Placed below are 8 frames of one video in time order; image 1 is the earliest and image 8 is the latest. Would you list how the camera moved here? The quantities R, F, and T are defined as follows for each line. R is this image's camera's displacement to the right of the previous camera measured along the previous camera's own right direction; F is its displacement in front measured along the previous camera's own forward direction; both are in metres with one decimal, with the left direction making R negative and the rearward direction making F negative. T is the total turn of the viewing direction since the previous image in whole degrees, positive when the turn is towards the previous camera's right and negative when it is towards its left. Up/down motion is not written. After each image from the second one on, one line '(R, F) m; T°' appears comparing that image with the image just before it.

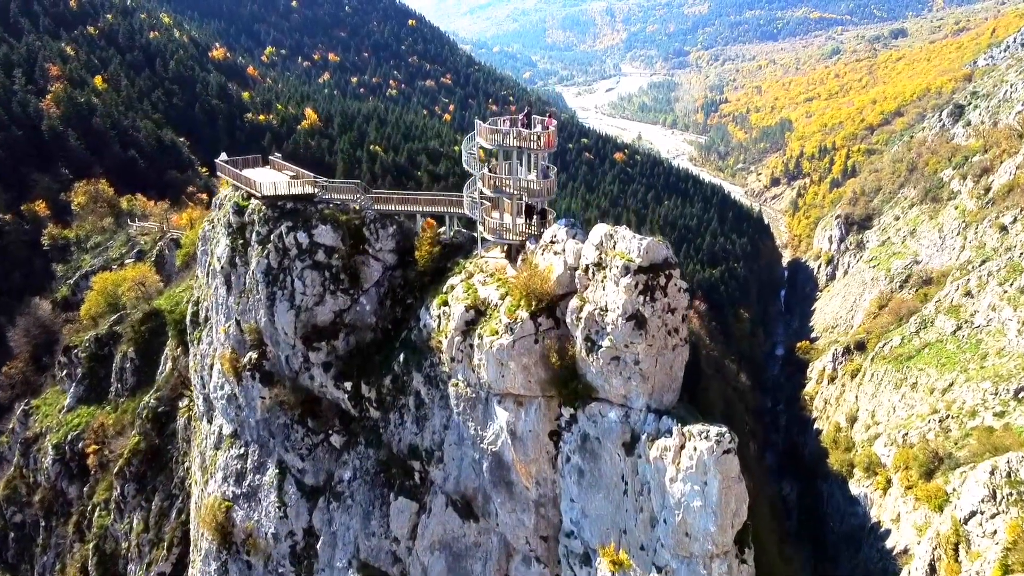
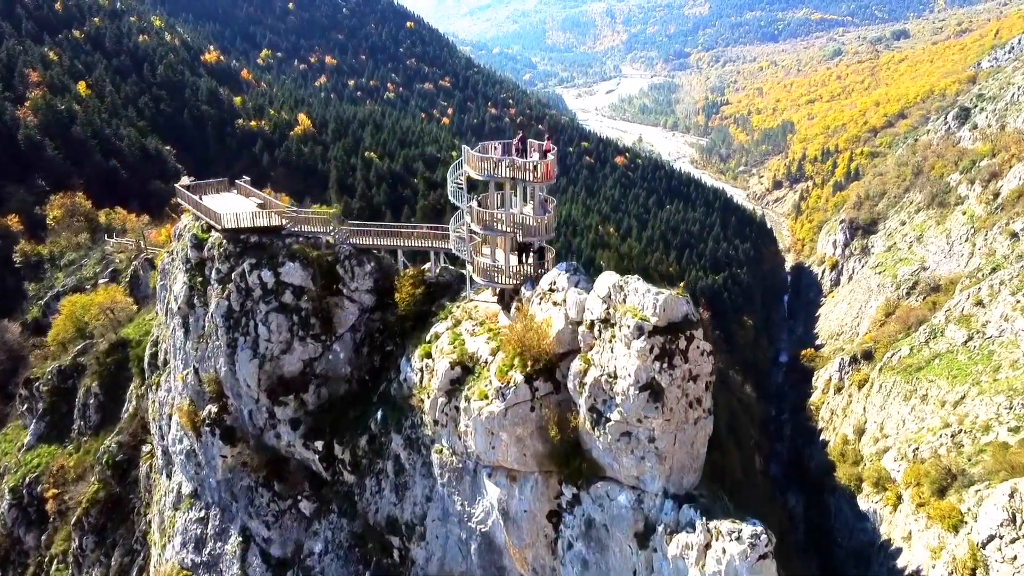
(+0.1, +1.9) m; 0°
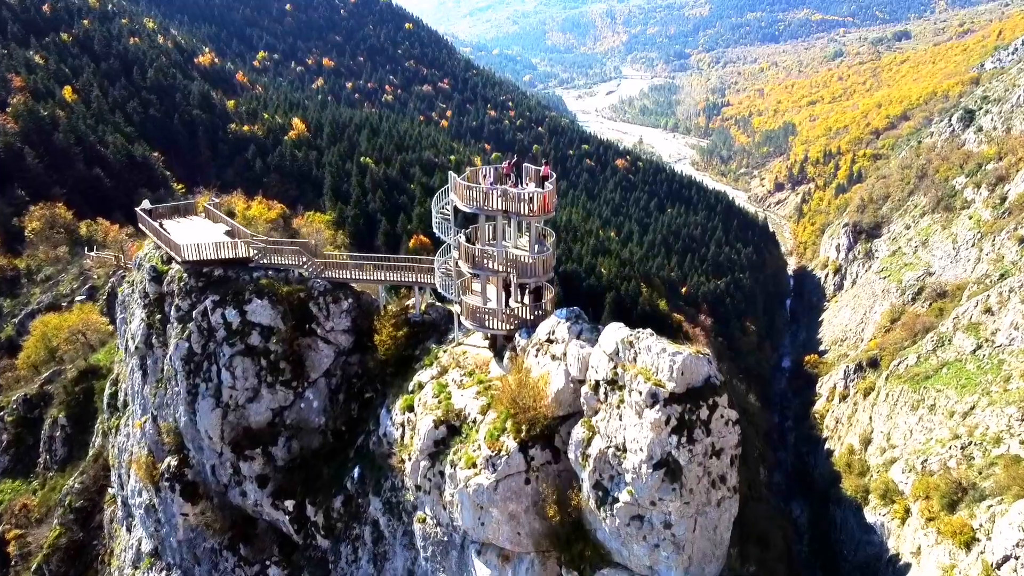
(+0.1, +1.5) m; 0°
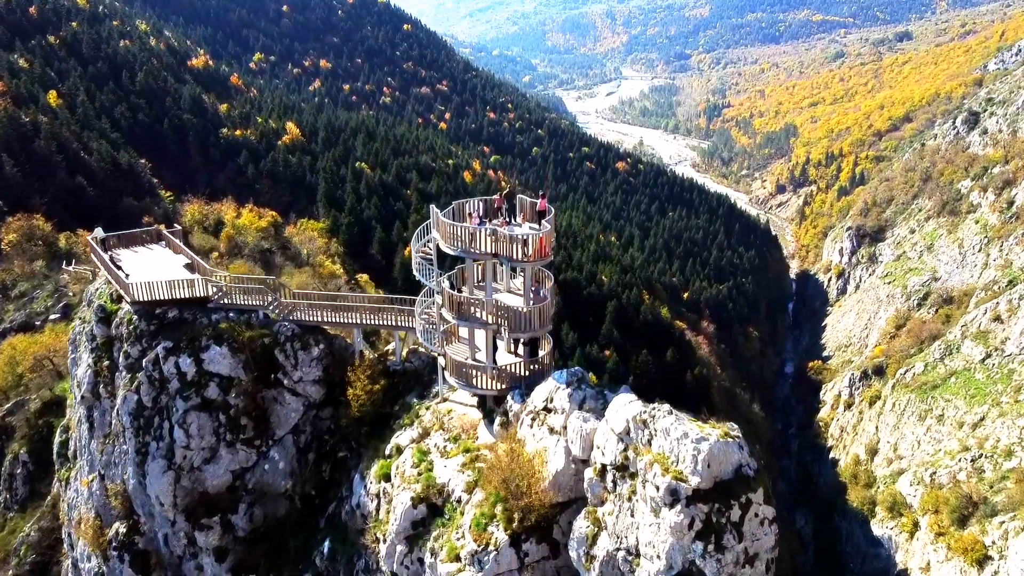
(+0.1, +1.5) m; 0°
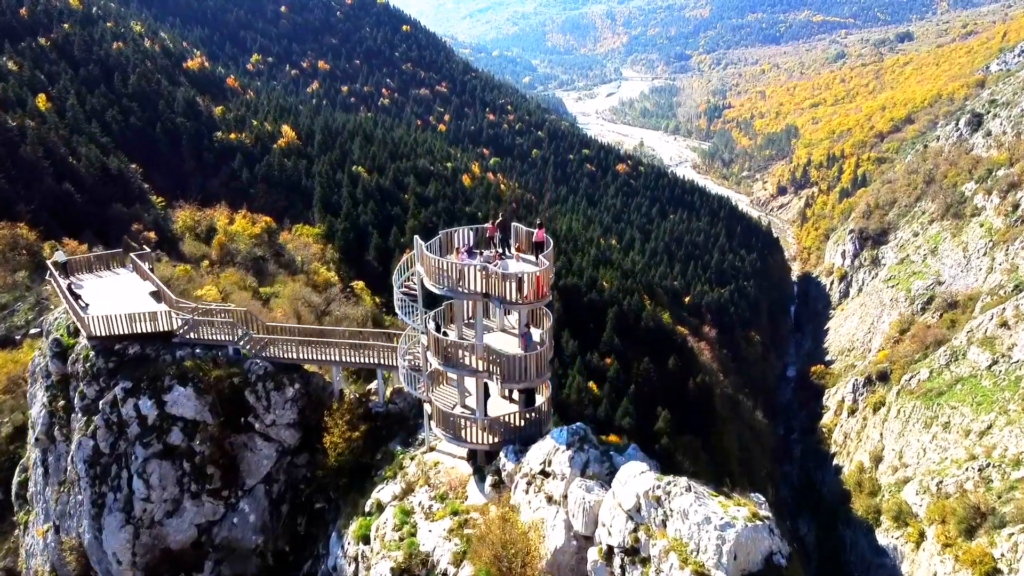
(+0.1, +1.0) m; 0°
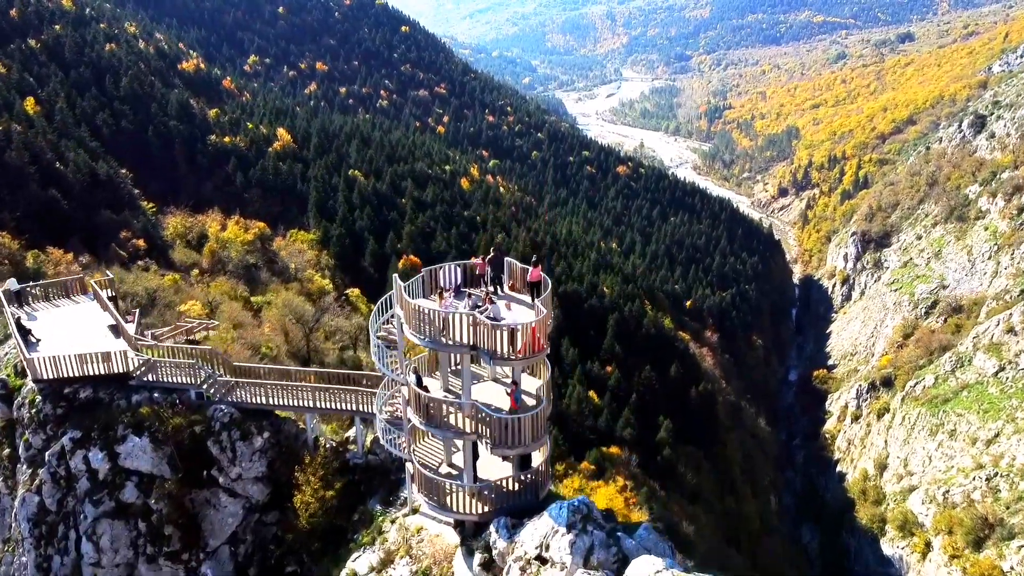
(+0.1, +1.0) m; 0°
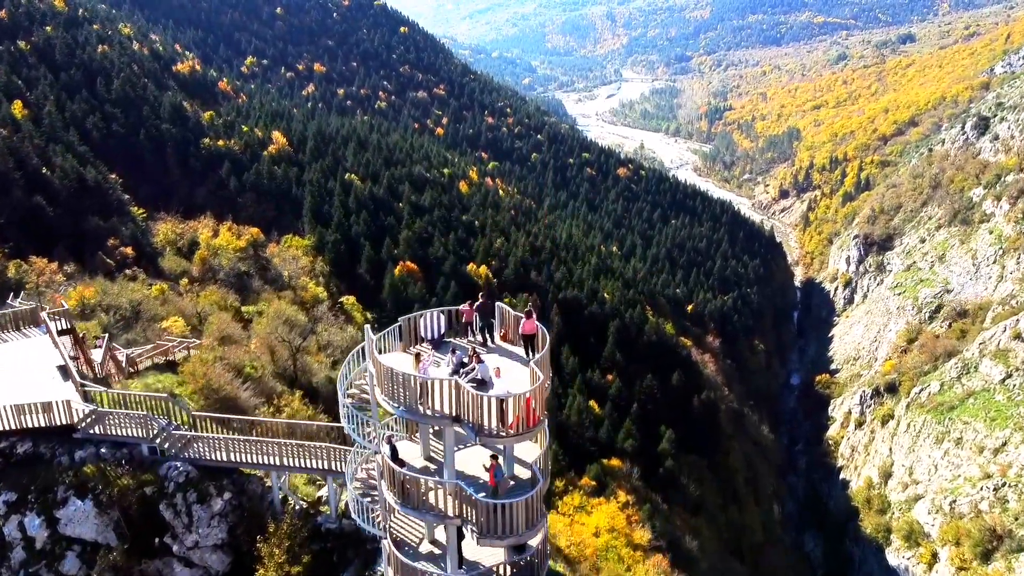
(+0.1, +1.0) m; 0°
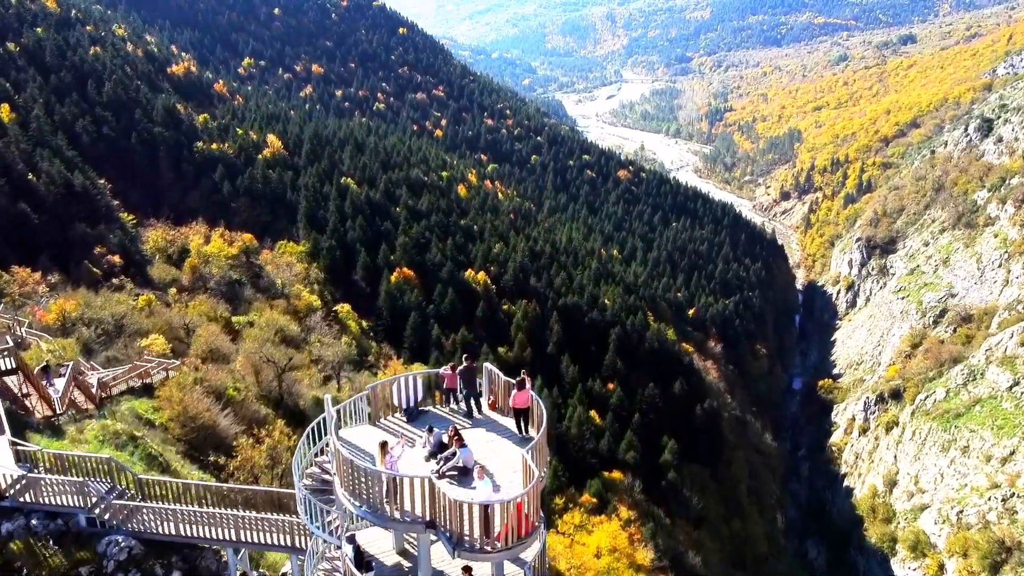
(+0.1, +1.0) m; 0°
